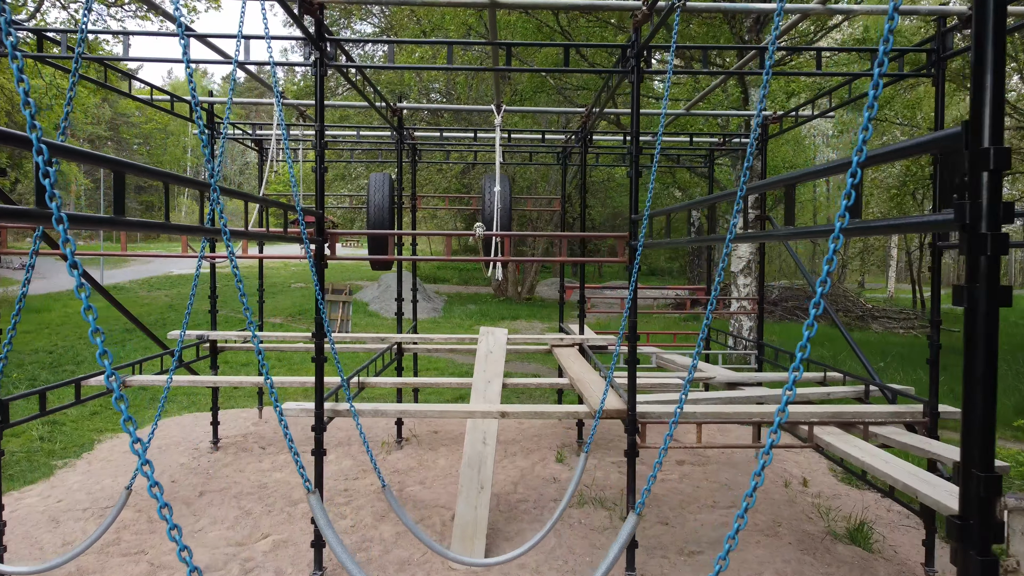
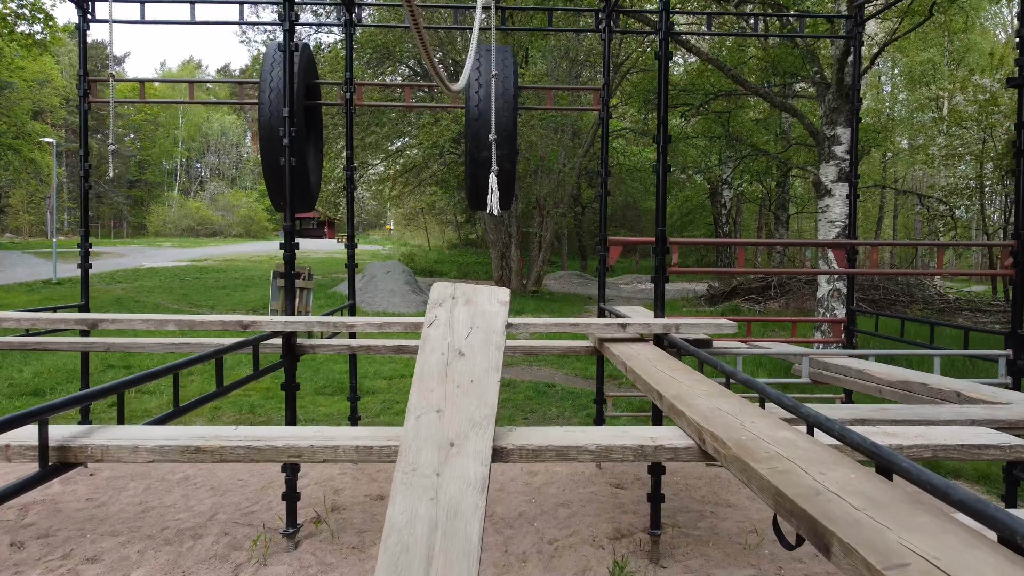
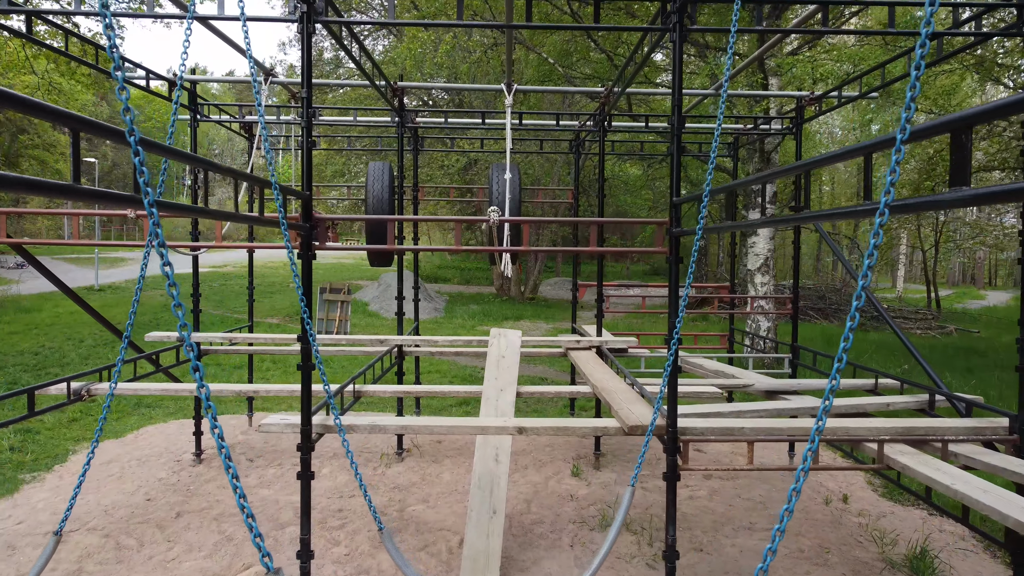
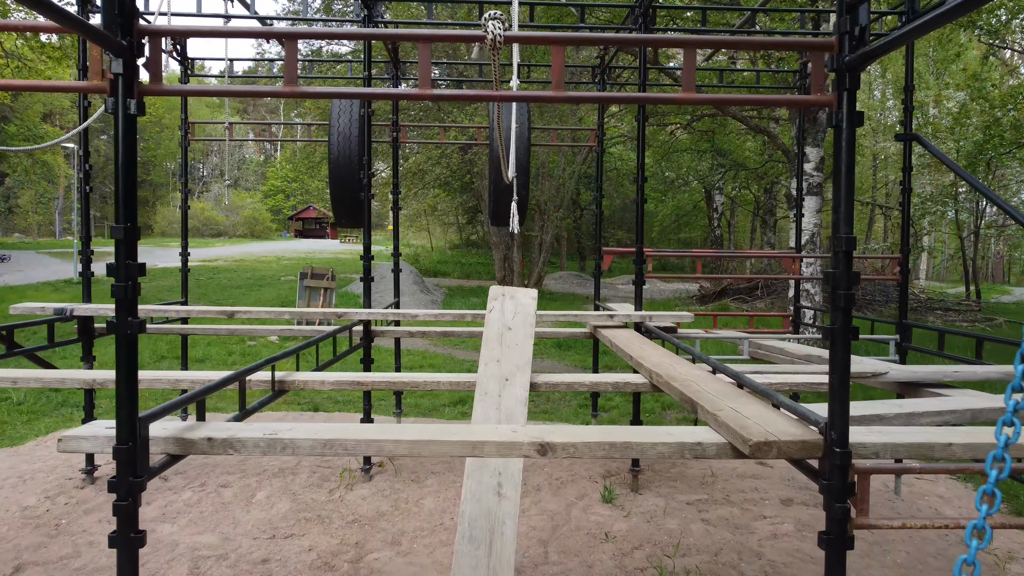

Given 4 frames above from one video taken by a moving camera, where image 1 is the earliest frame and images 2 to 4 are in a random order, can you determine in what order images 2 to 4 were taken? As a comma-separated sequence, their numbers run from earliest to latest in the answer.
3, 4, 2
